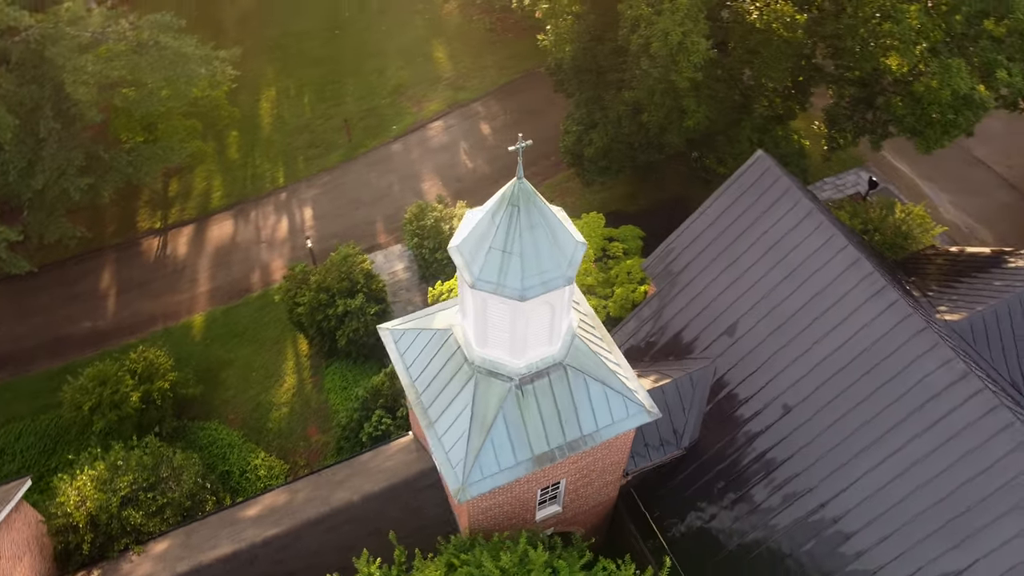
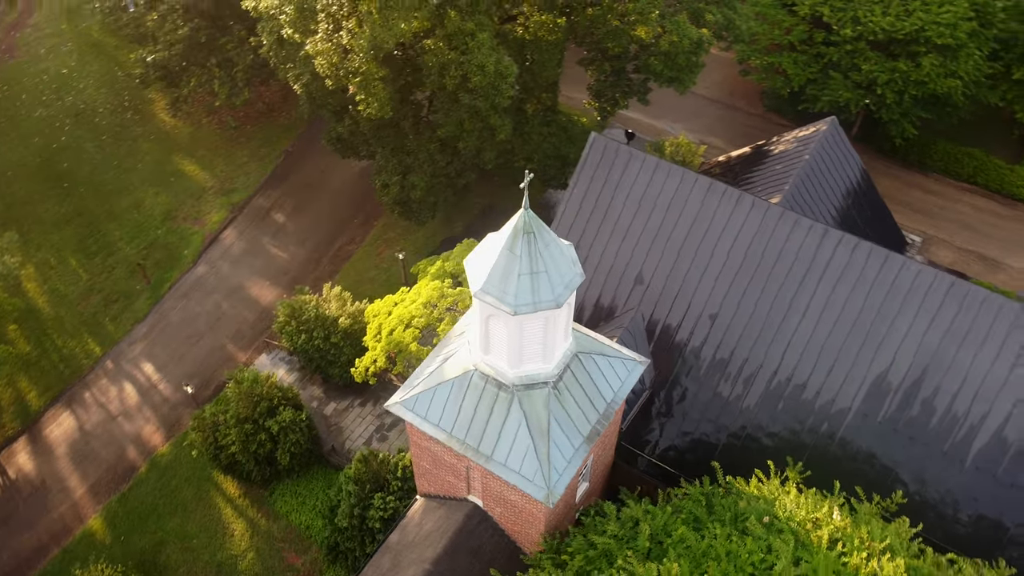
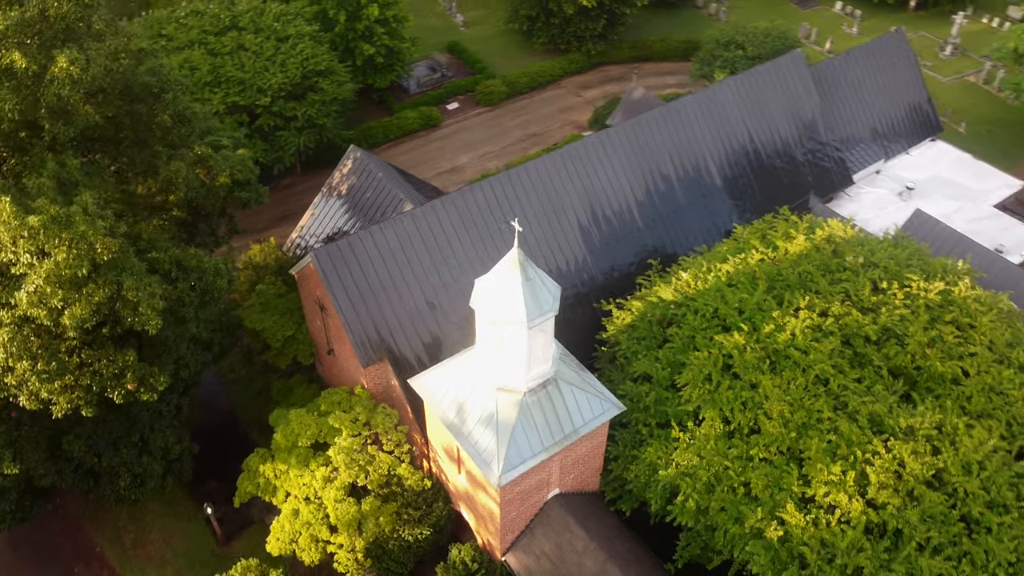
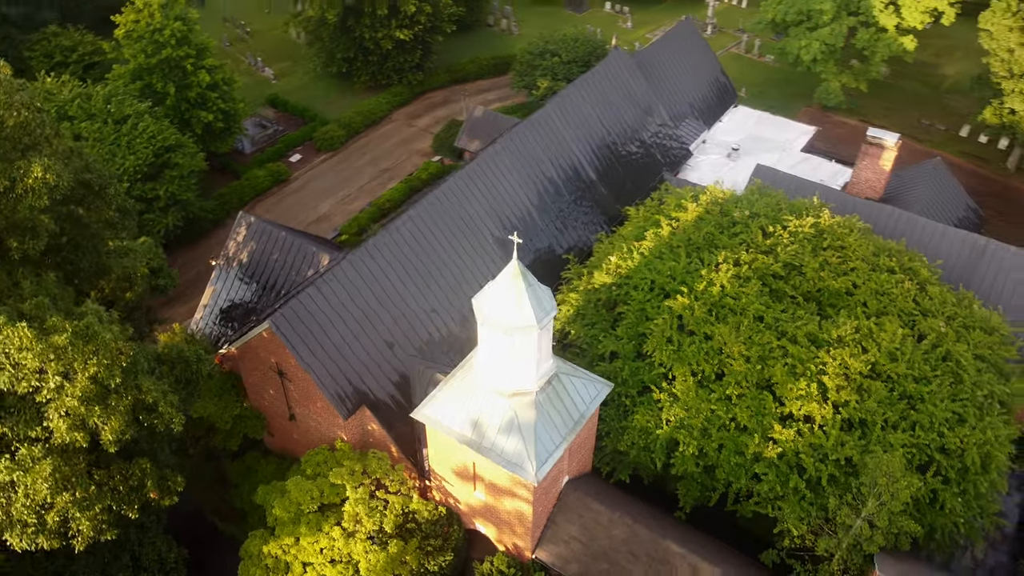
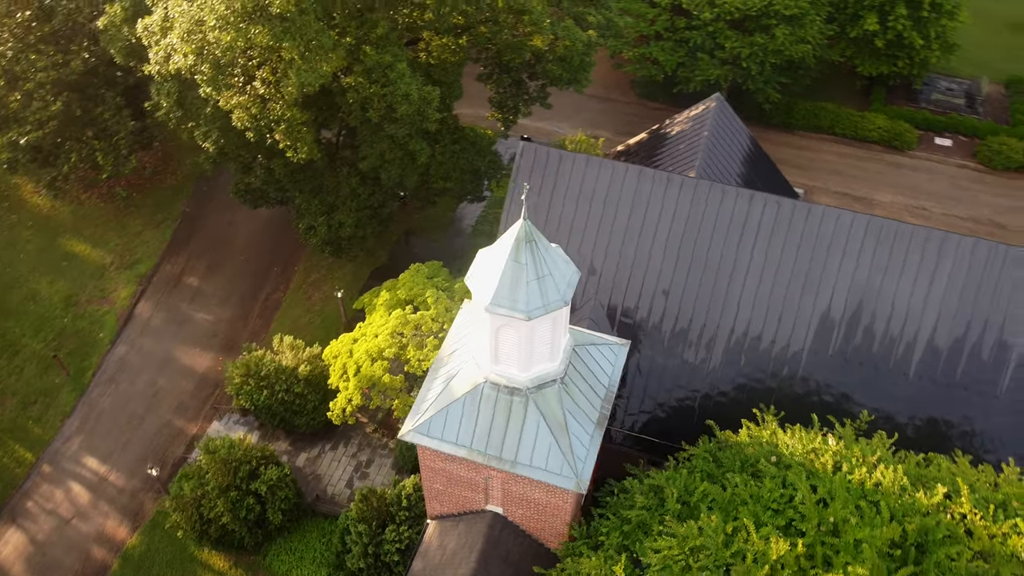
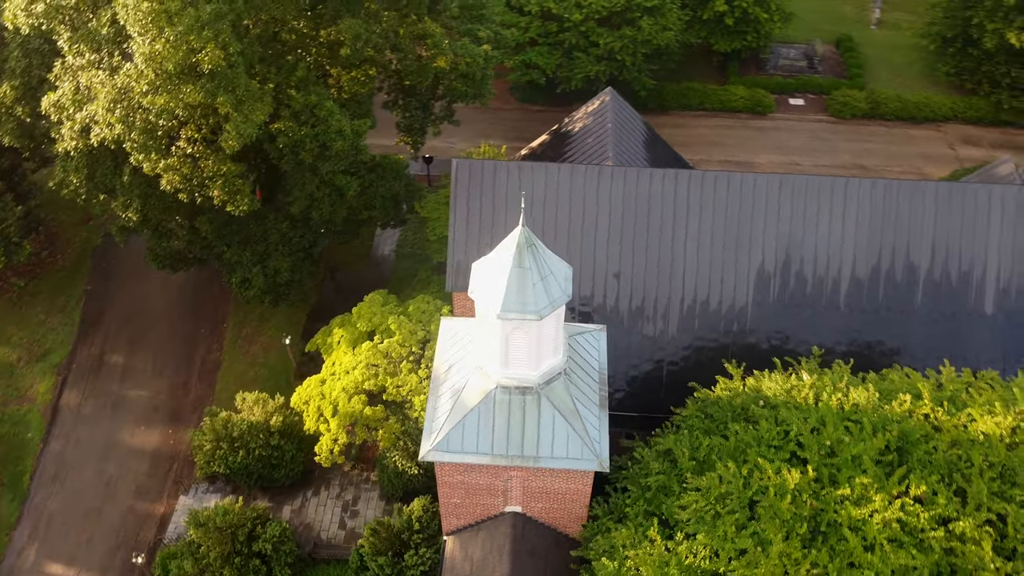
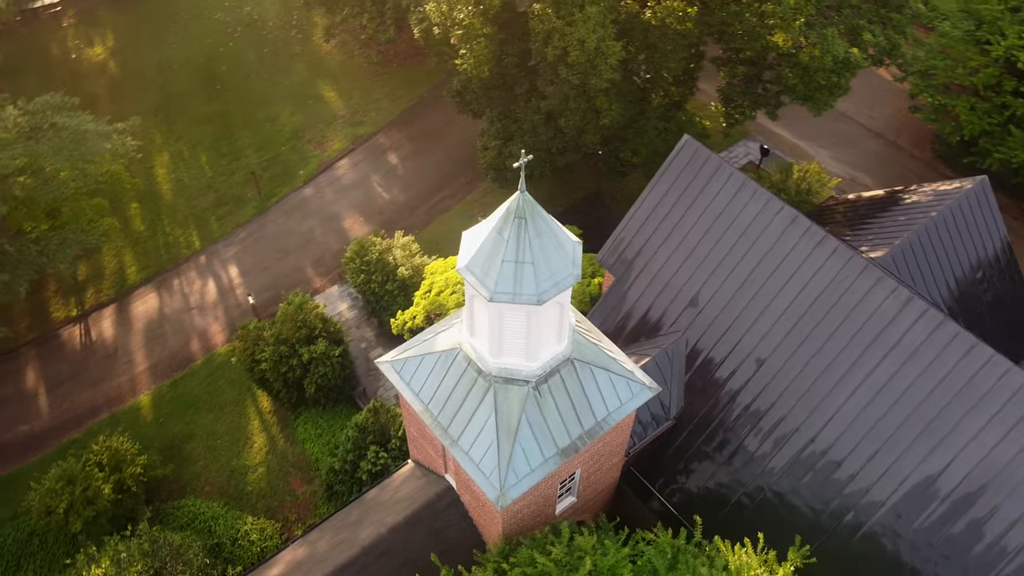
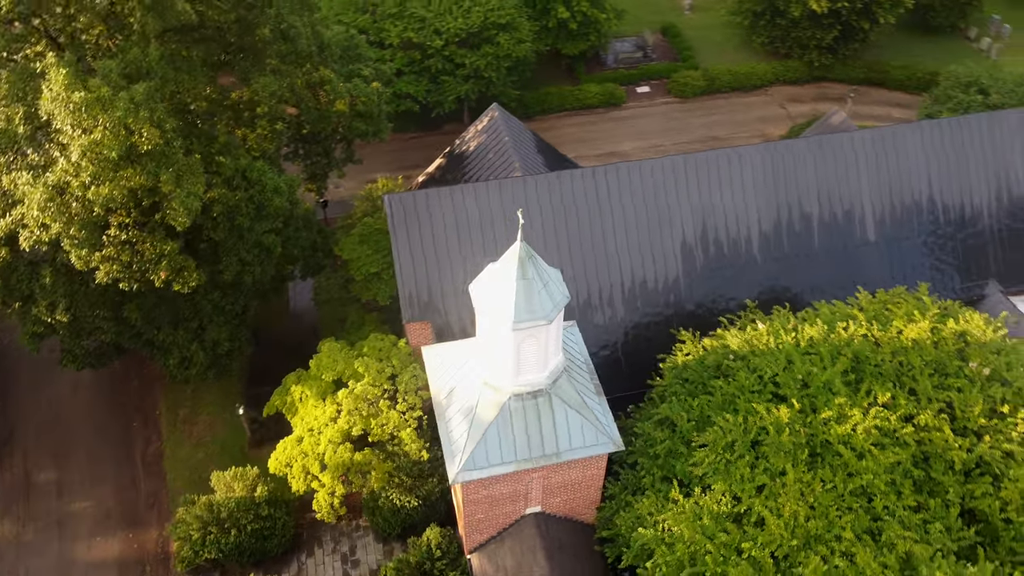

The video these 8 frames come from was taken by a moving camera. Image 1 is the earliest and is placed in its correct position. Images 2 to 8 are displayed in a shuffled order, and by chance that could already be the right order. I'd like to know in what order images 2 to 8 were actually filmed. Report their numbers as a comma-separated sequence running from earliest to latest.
7, 2, 5, 6, 8, 3, 4
